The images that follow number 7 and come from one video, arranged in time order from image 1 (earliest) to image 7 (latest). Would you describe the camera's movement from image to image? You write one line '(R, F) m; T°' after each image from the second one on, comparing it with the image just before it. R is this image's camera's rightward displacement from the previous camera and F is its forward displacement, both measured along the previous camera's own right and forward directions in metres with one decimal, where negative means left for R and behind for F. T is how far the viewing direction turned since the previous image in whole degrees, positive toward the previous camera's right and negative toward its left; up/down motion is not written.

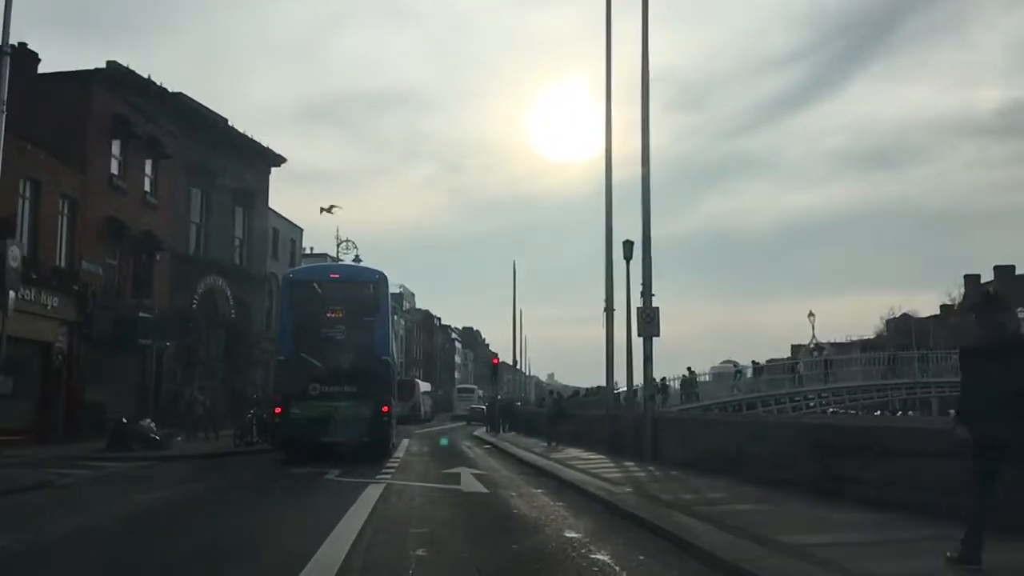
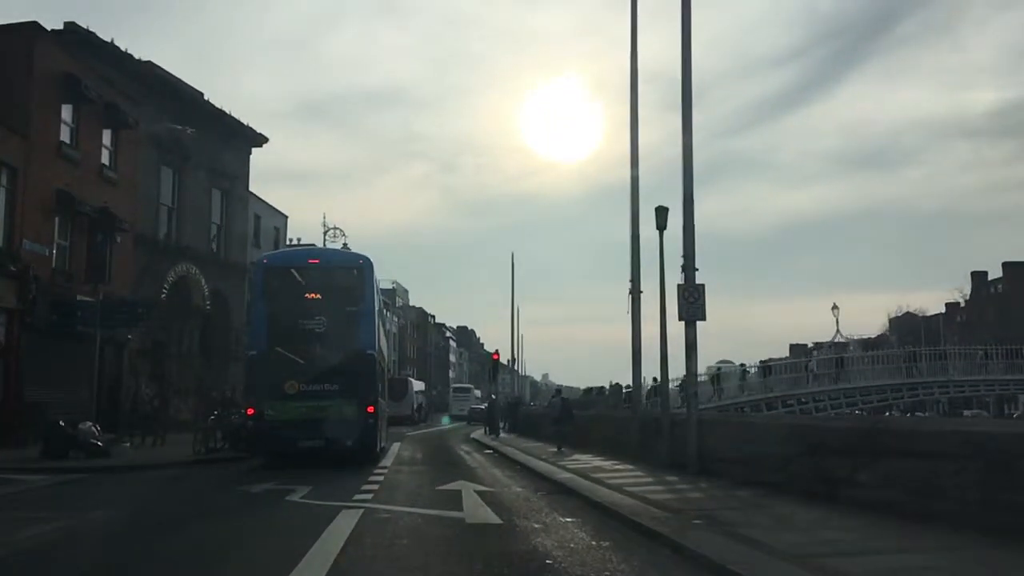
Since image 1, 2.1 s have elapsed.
(-0.3, +3.4) m; 0°
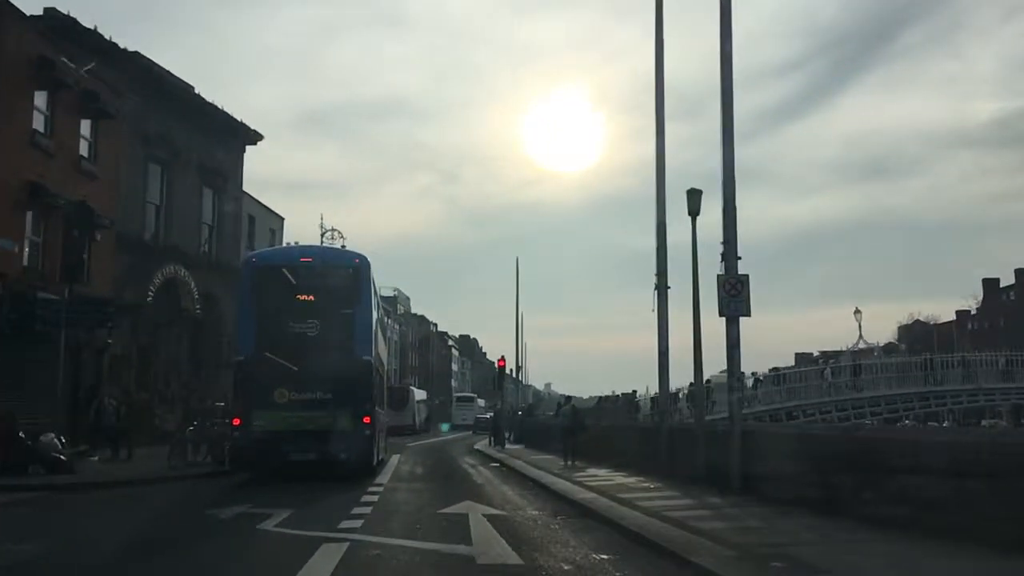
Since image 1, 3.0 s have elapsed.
(-0.2, +2.0) m; 0°
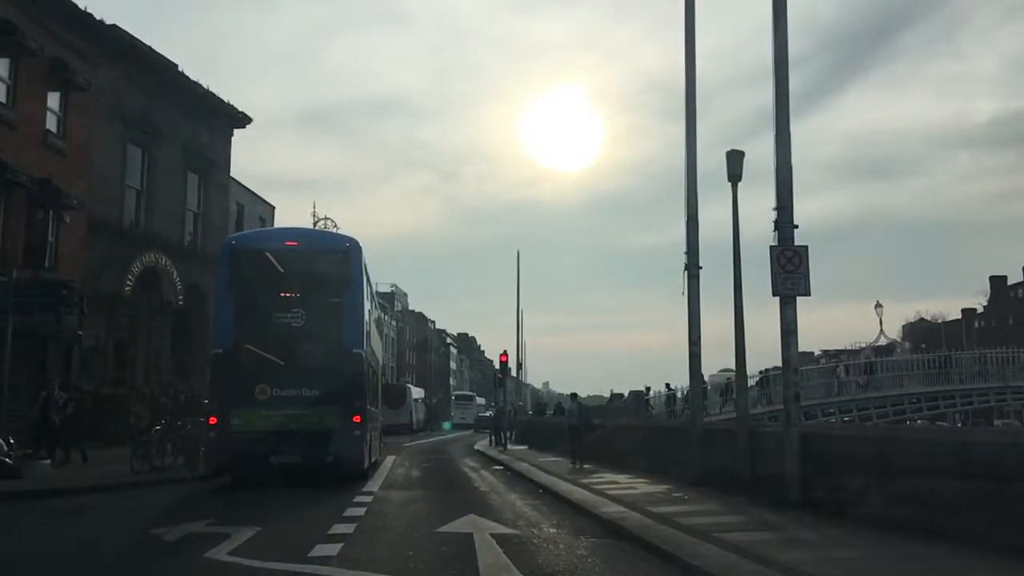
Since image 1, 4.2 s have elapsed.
(-0.2, +2.1) m; 0°
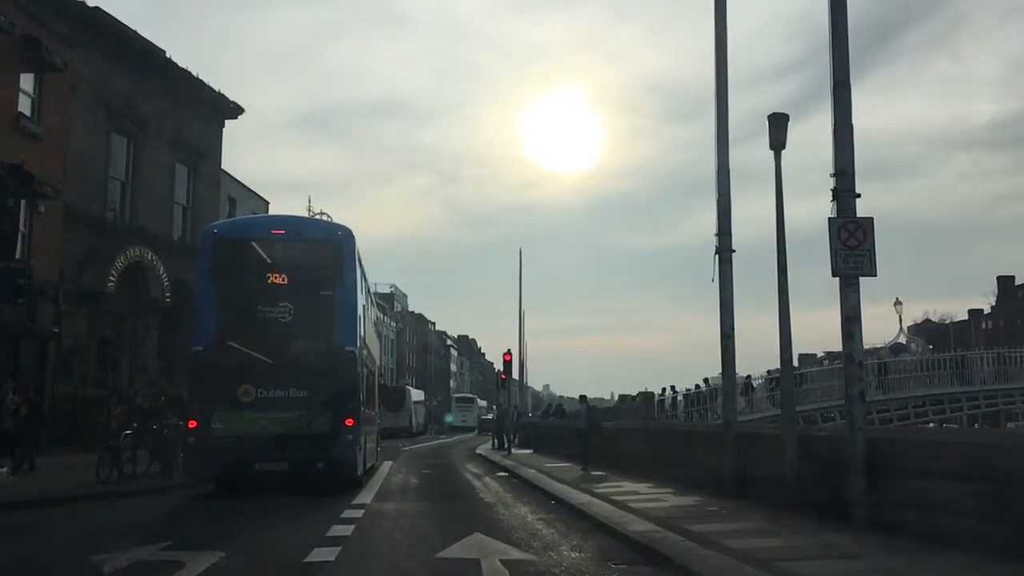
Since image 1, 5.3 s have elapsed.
(-0.1, +1.6) m; 0°
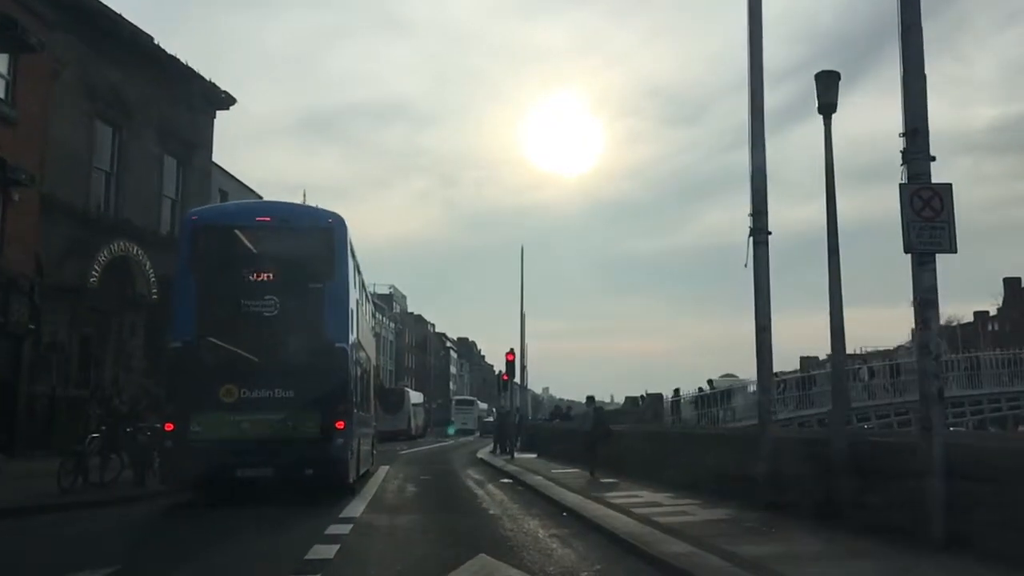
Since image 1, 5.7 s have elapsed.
(-0.1, +1.4) m; 0°
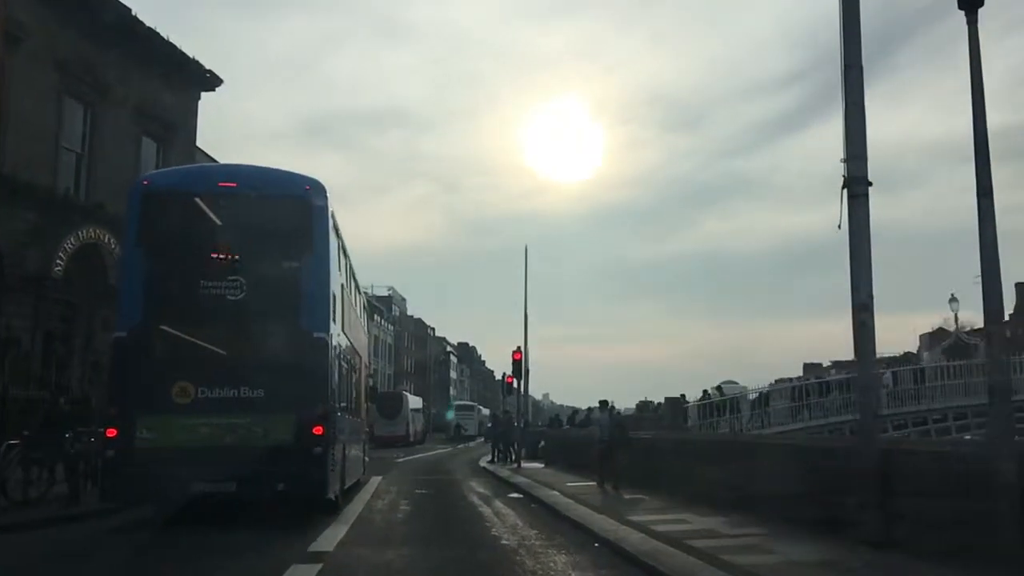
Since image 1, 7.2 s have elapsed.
(-0.2, +2.6) m; 0°
